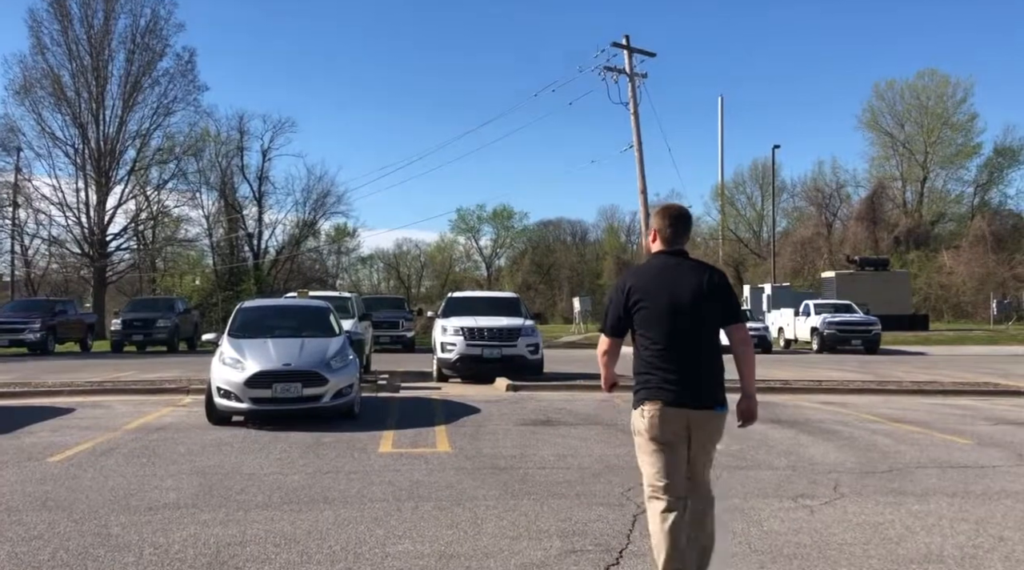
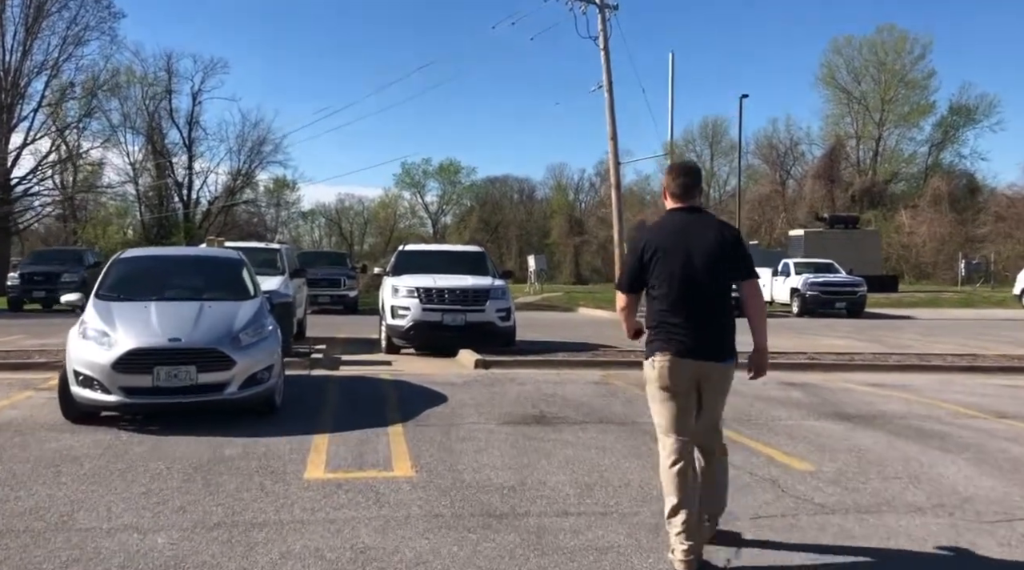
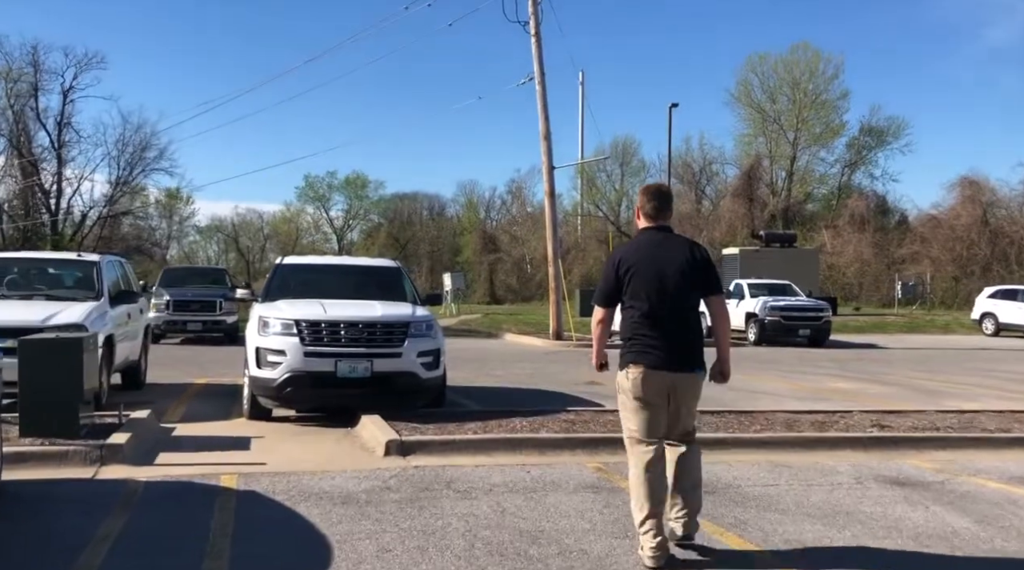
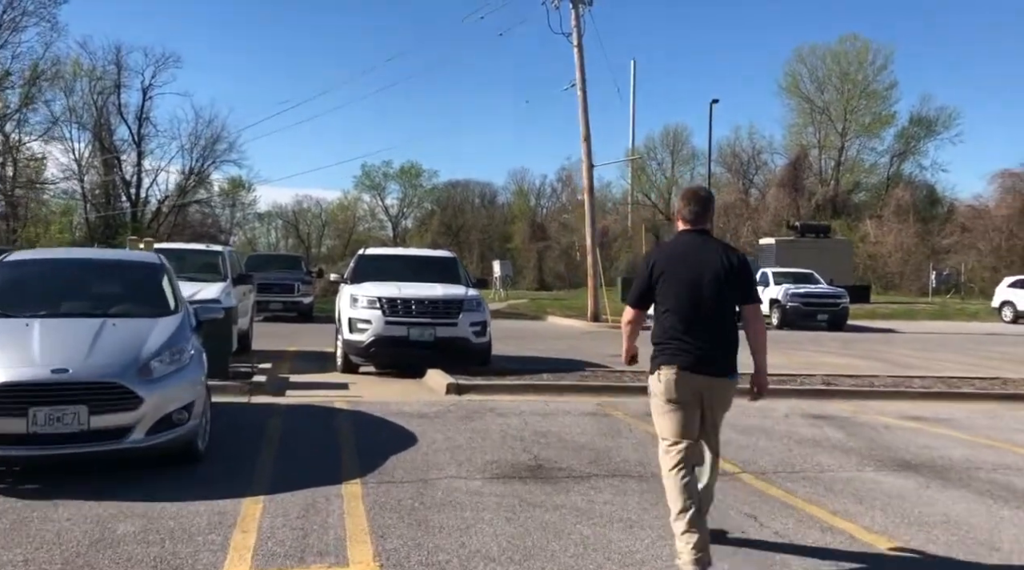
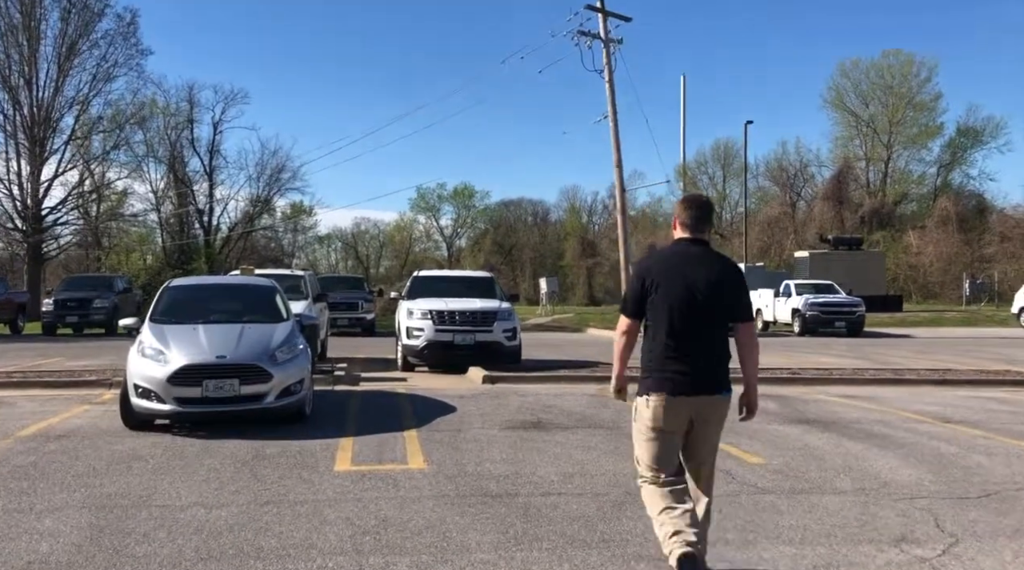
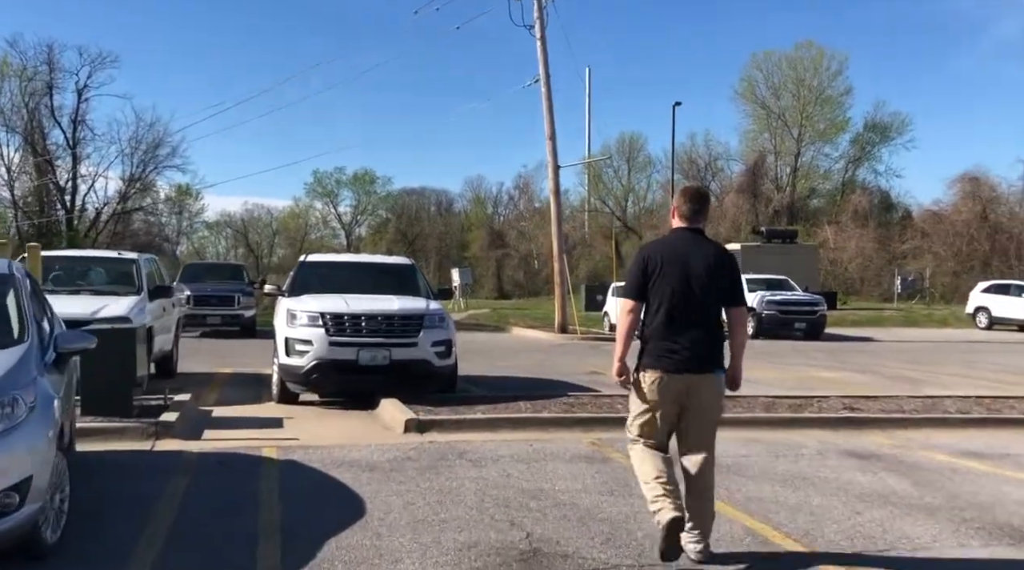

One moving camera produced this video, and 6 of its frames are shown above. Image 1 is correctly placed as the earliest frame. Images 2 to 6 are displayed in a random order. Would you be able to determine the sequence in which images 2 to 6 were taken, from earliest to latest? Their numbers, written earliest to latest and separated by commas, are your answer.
5, 2, 4, 6, 3
